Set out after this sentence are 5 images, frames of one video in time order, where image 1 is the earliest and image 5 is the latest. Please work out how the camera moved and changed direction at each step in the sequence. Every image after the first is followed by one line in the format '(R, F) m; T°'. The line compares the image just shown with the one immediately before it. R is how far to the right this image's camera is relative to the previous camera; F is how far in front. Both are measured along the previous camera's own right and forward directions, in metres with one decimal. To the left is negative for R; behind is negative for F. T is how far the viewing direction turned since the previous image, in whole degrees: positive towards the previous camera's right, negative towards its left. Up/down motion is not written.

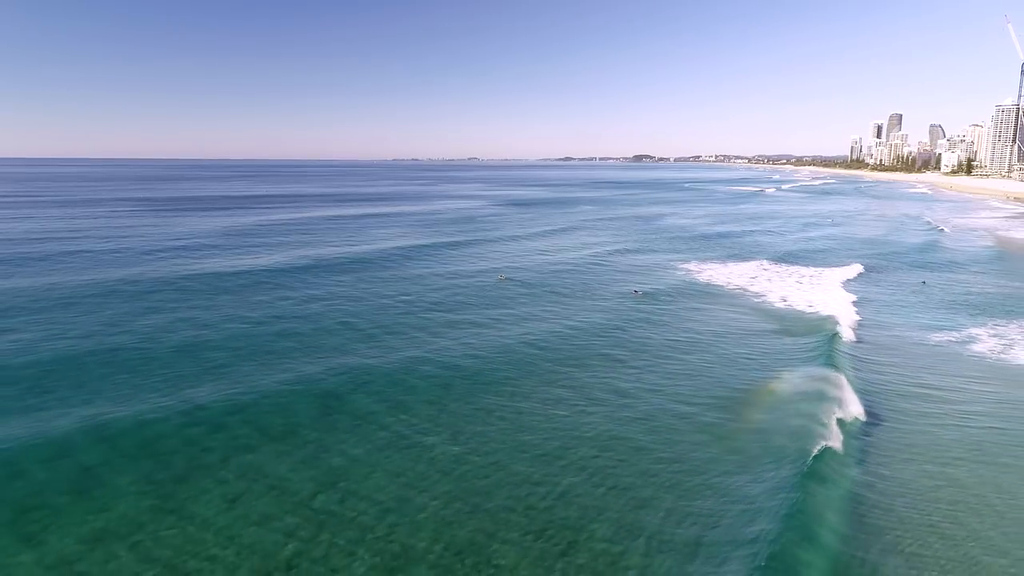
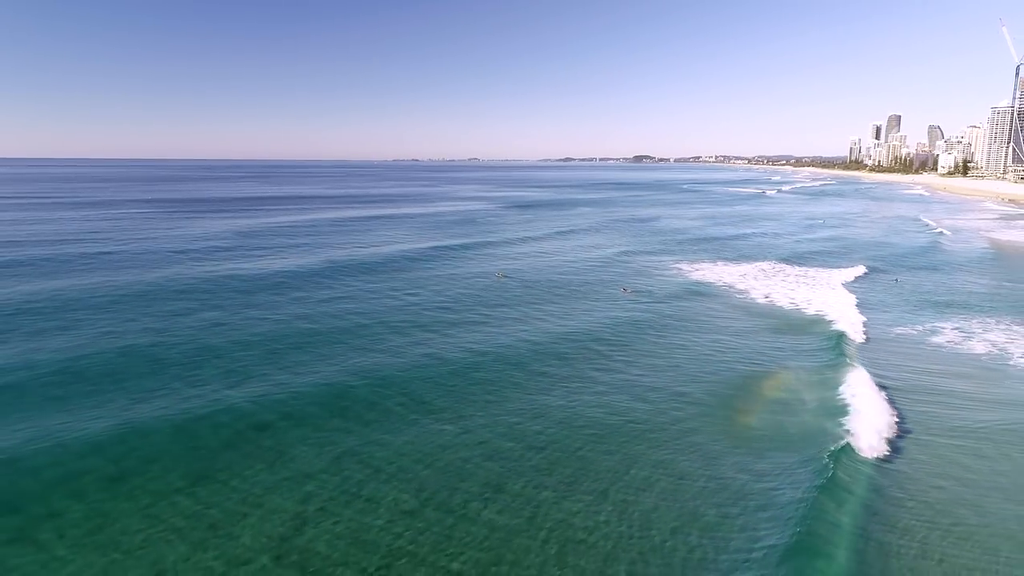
(0.0, -1.0) m; 0°
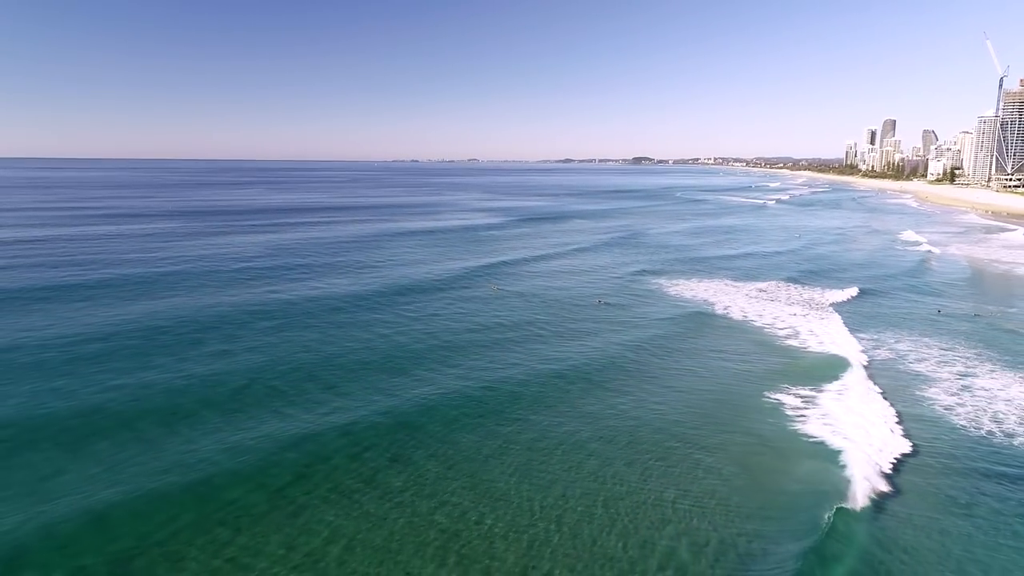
(-0.1, -3.1) m; 0°
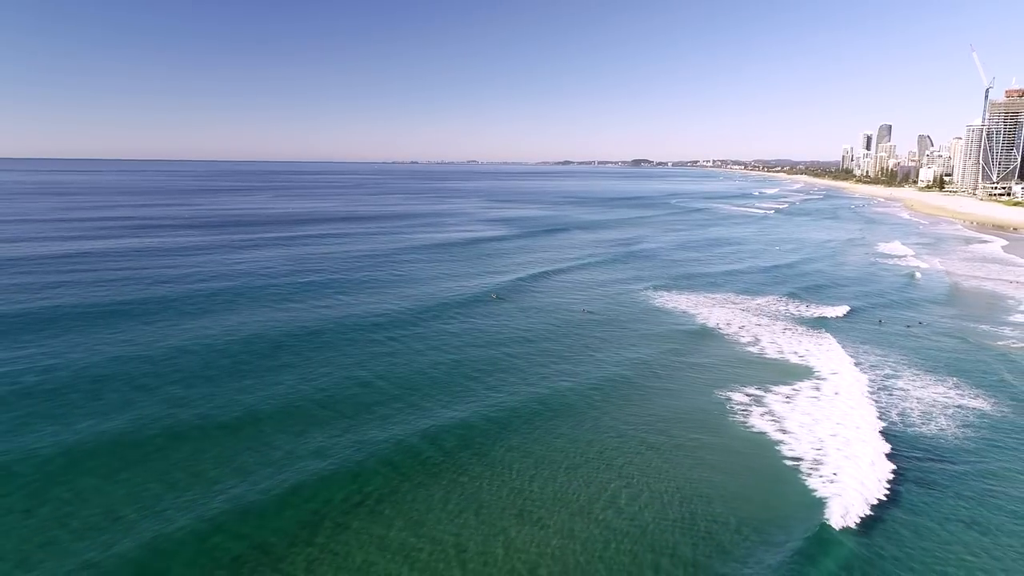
(-0.1, -3.0) m; 0°
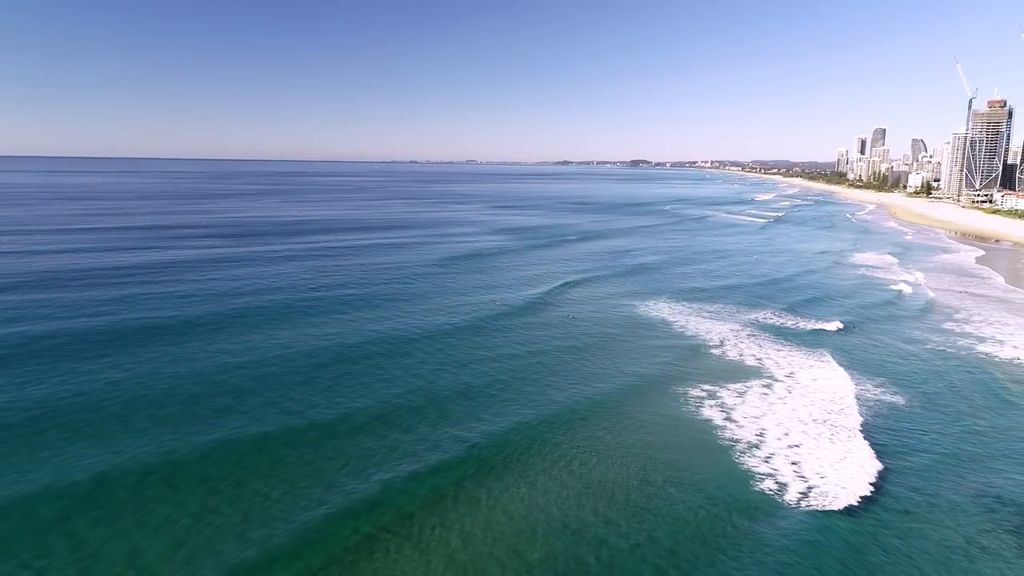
(-0.1, -3.6) m; 0°
